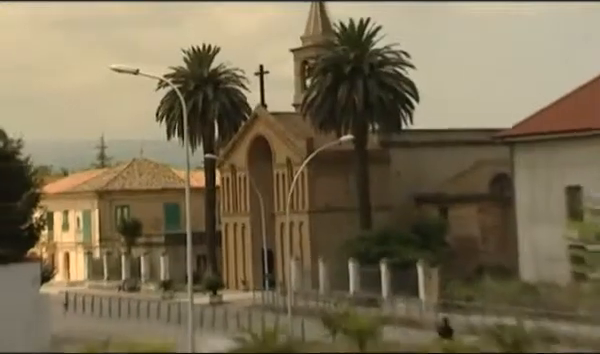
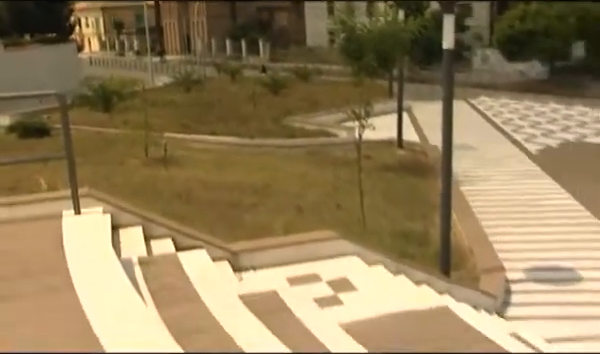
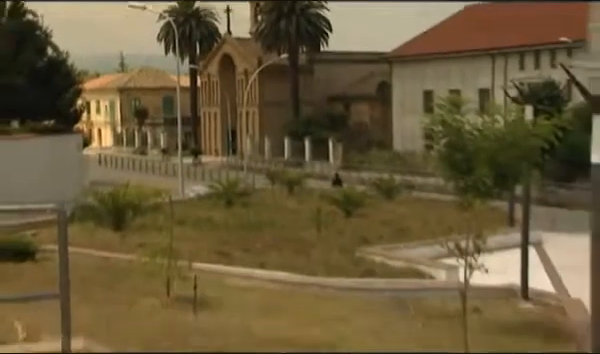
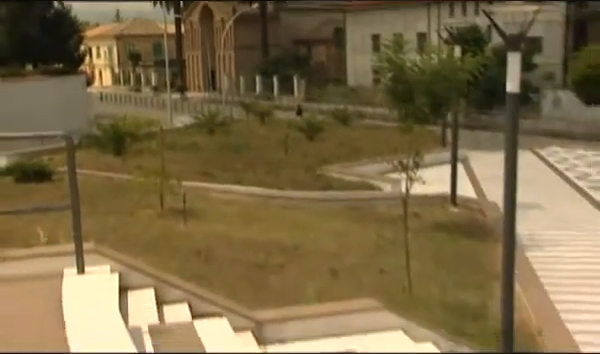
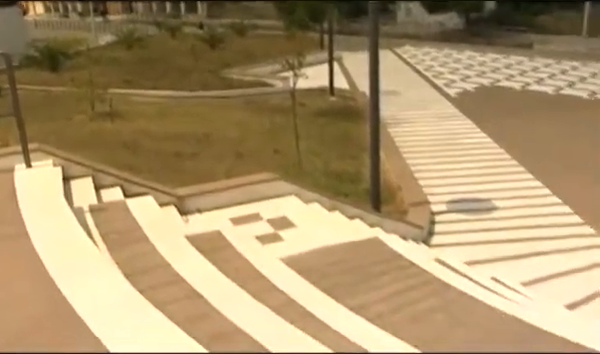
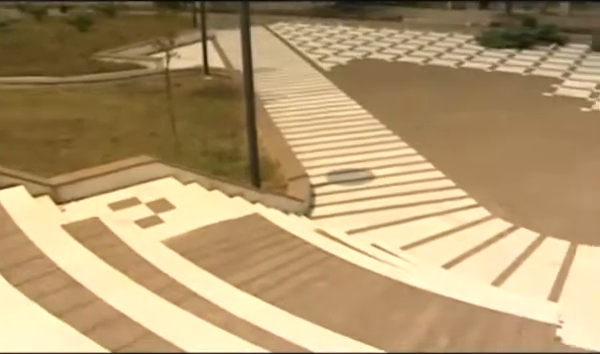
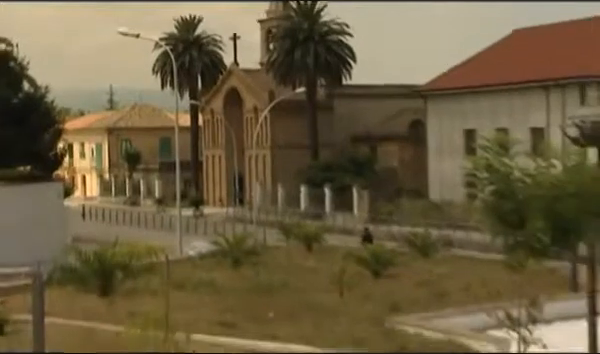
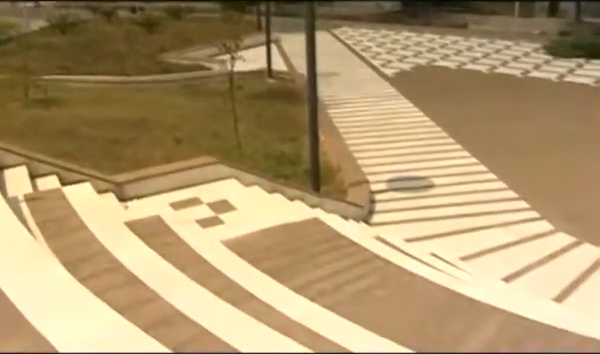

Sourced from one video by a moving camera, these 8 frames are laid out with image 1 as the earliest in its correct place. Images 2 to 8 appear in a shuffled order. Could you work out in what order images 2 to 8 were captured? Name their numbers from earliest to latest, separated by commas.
7, 3, 4, 2, 5, 8, 6
